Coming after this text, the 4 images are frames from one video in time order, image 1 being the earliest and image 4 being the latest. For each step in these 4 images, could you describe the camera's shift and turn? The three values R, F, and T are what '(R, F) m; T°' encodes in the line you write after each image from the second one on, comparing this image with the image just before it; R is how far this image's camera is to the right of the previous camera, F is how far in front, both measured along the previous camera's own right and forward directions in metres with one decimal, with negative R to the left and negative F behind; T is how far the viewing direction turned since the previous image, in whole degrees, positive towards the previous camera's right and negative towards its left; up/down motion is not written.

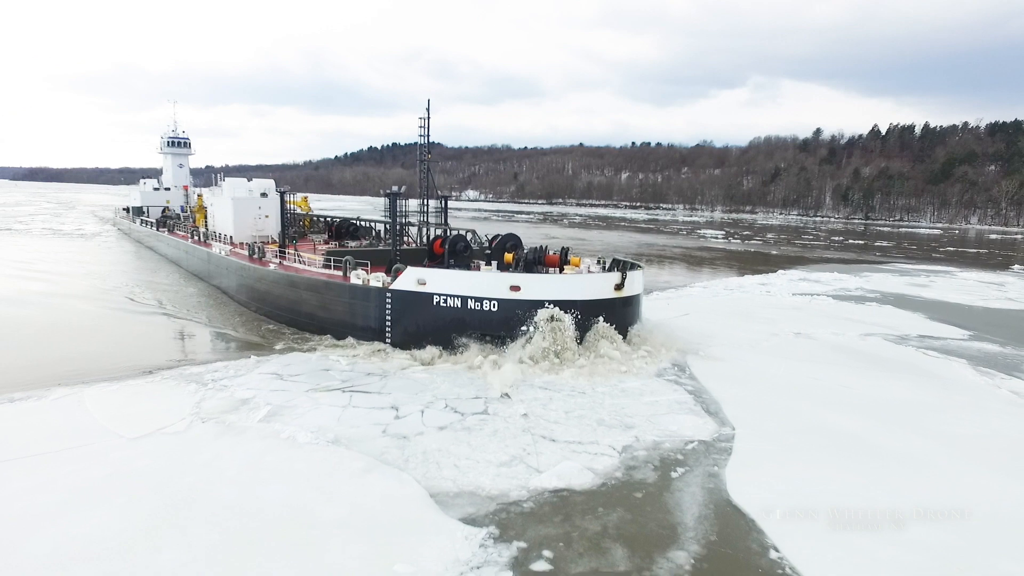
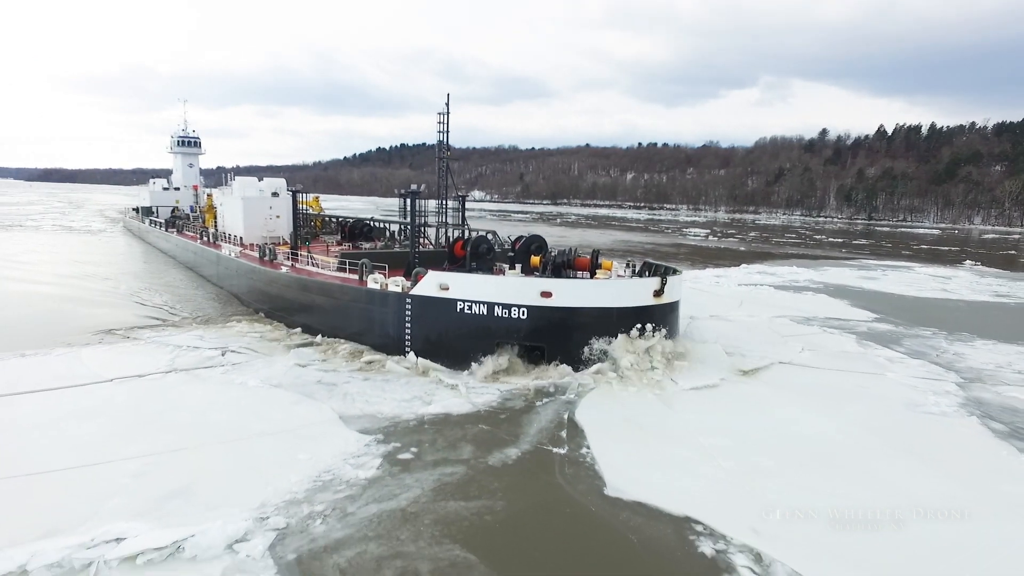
(+1.0, -1.2) m; -1°
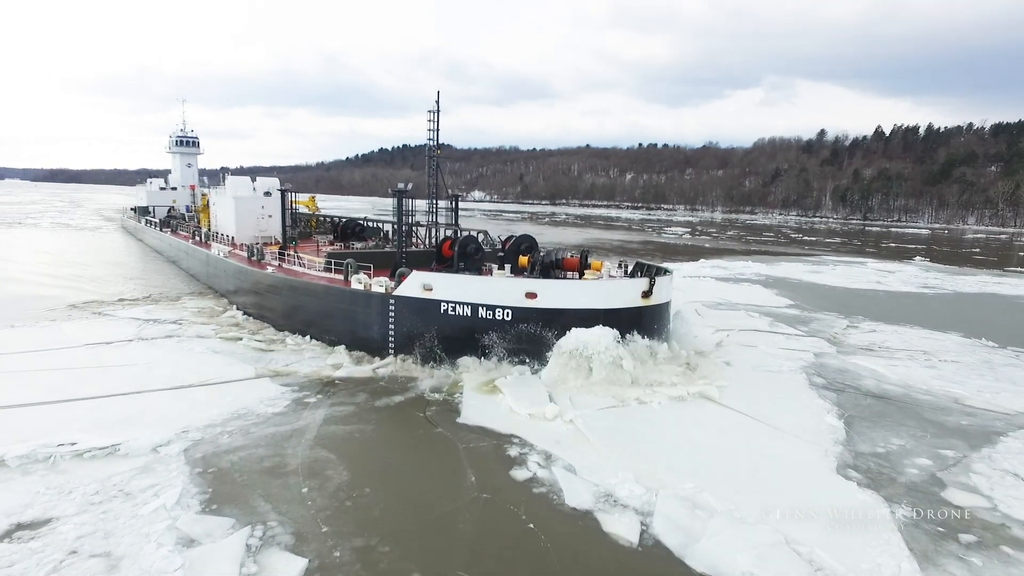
(+1.1, -1.1) m; 0°
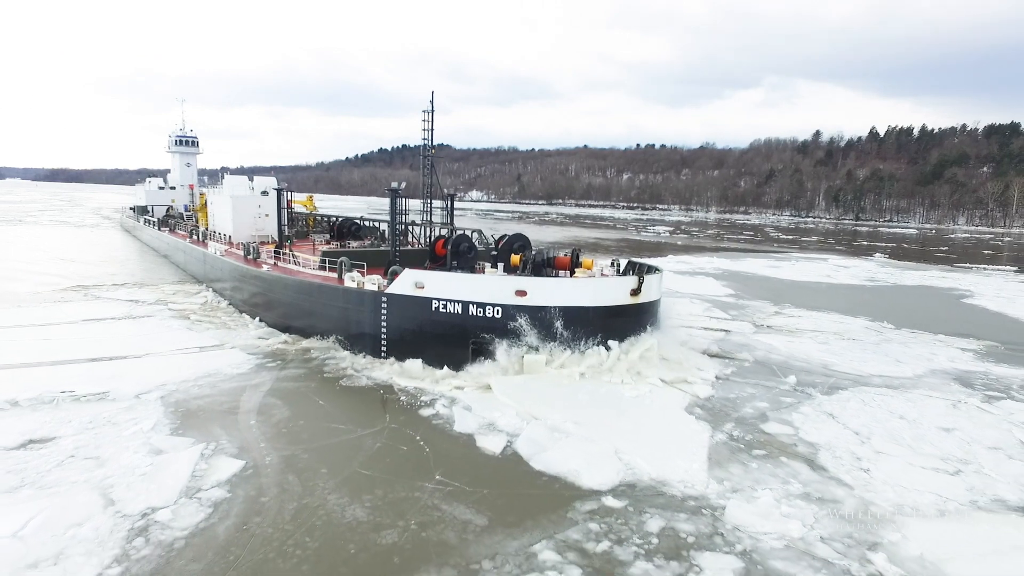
(+0.8, -1.1) m; 0°
